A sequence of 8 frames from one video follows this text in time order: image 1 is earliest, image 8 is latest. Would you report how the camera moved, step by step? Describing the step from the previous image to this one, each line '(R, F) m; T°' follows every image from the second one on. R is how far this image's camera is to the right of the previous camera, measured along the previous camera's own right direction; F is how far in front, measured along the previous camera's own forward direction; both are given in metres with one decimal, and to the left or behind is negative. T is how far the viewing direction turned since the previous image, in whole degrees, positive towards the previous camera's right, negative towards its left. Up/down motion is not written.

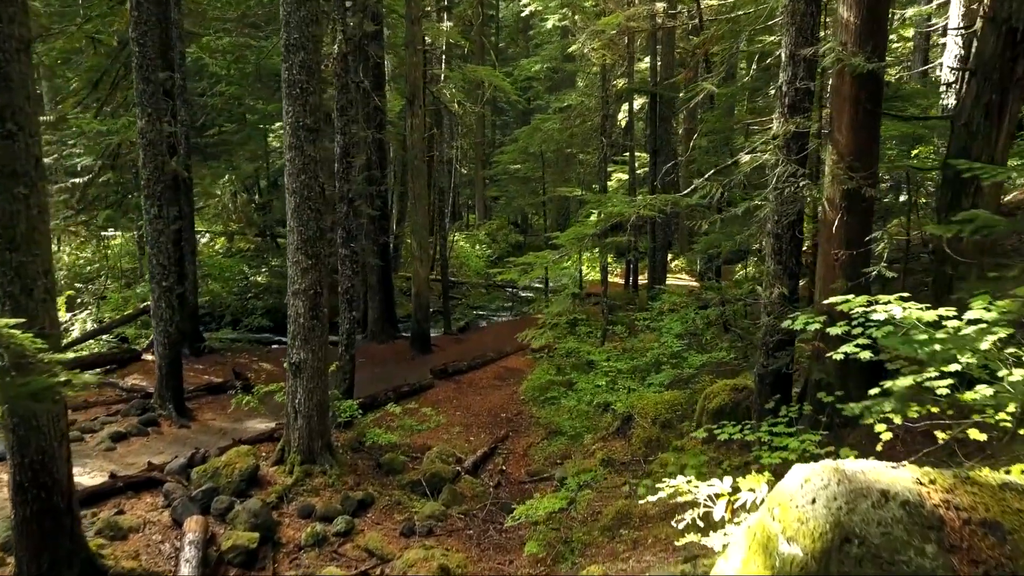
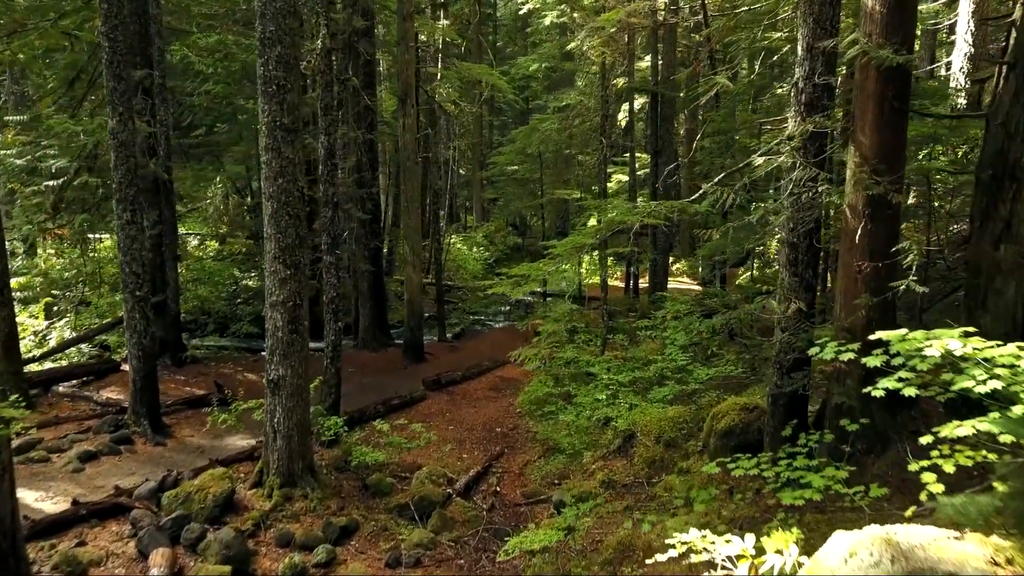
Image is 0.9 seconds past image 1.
(+0.1, +0.5) m; 0°
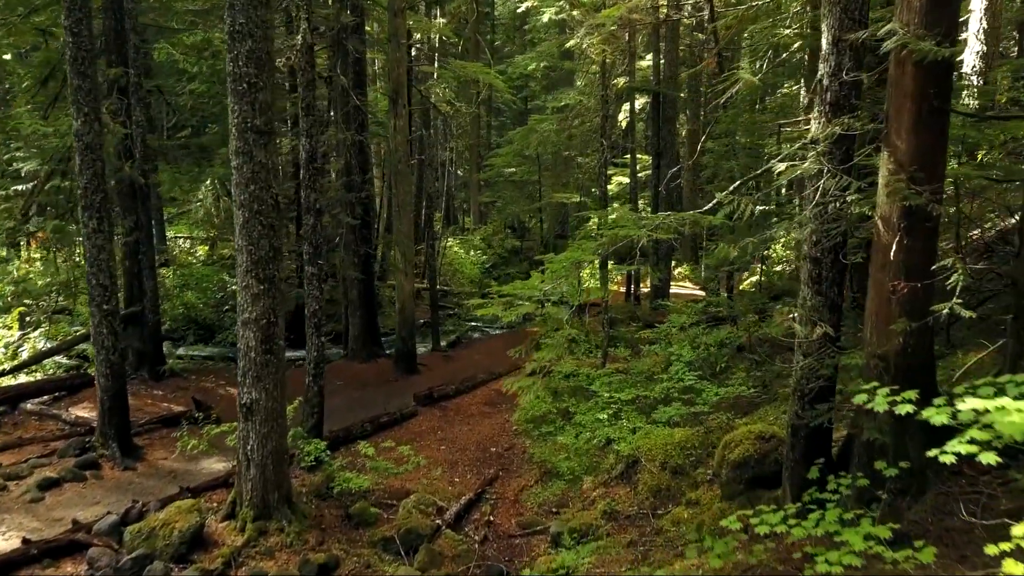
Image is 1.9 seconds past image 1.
(+0.1, +0.6) m; 0°
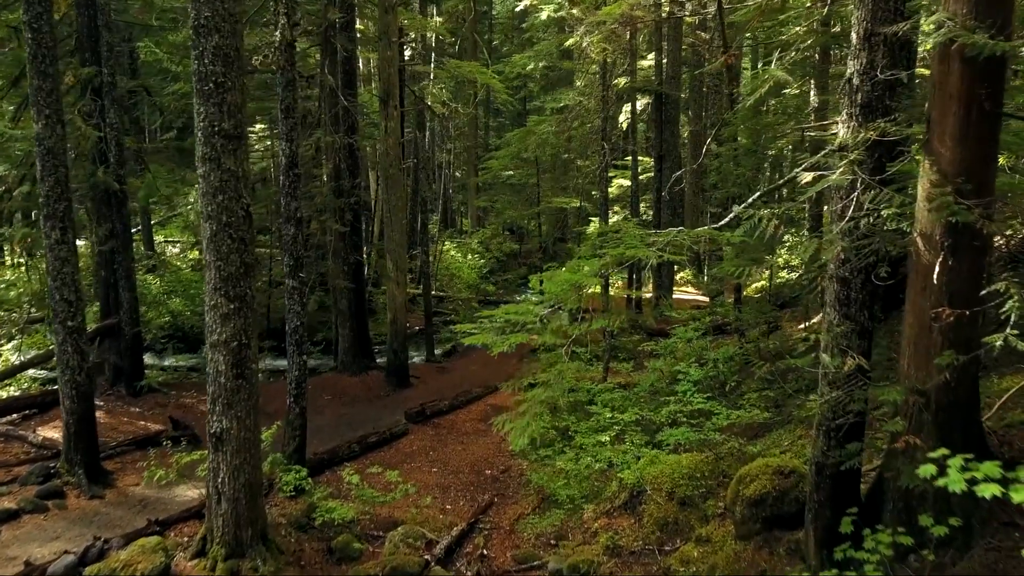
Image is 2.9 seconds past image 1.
(+0.1, +0.6) m; 0°
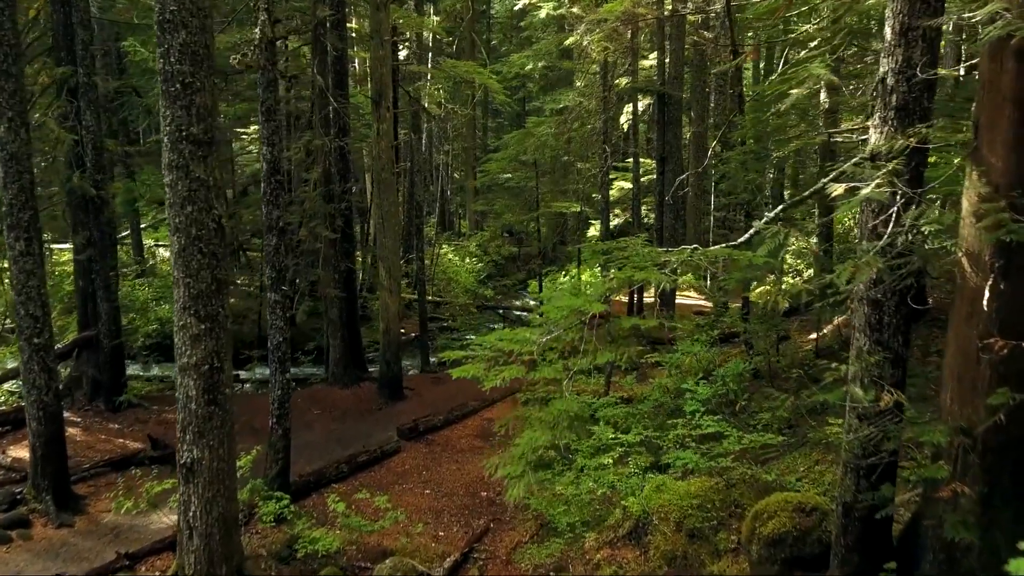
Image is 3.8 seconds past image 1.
(0.0, +0.5) m; 0°
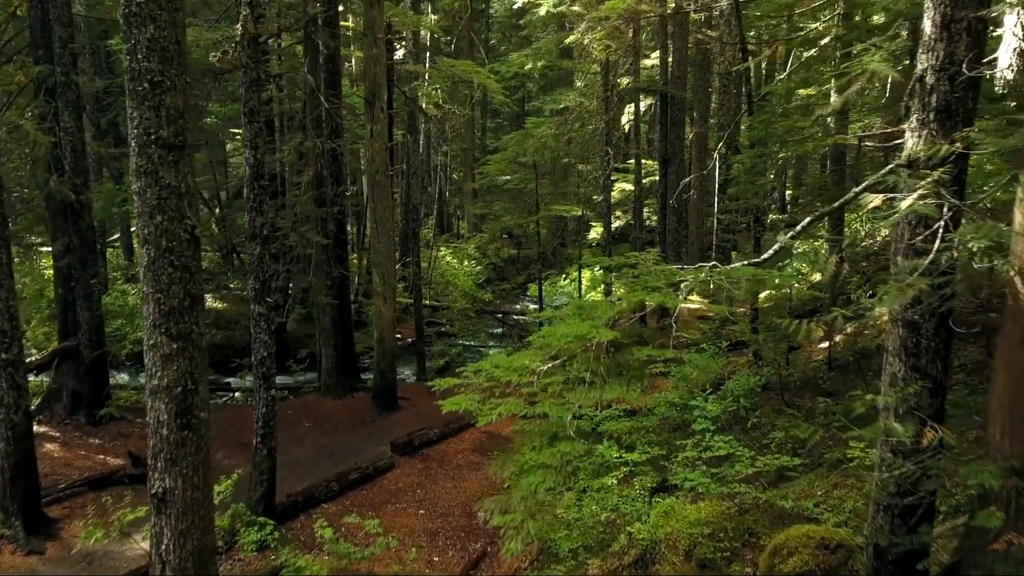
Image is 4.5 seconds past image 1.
(0.0, +0.4) m; 0°
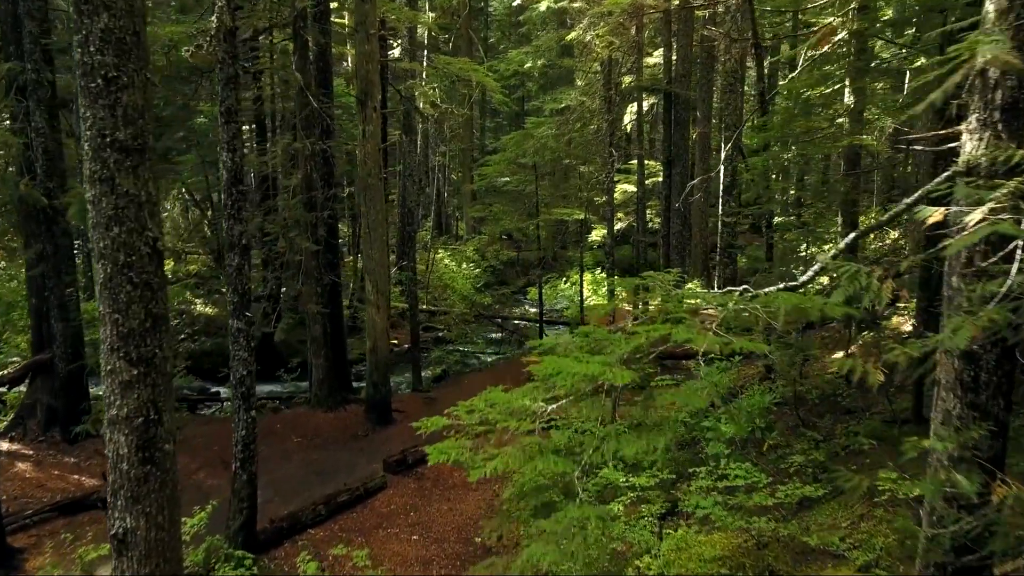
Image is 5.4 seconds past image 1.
(0.0, +0.5) m; 0°
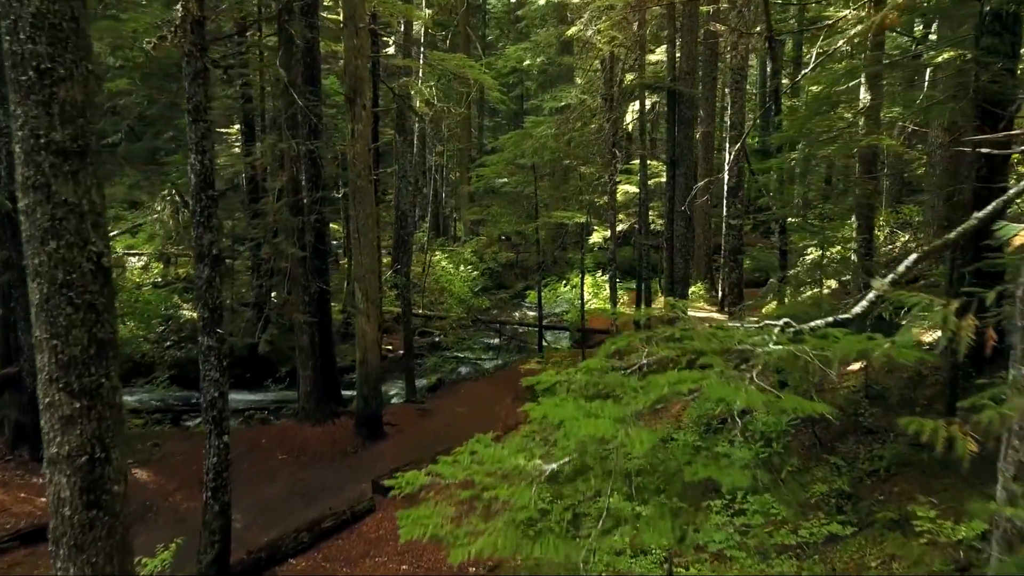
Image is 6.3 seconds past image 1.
(0.0, +0.6) m; 0°
